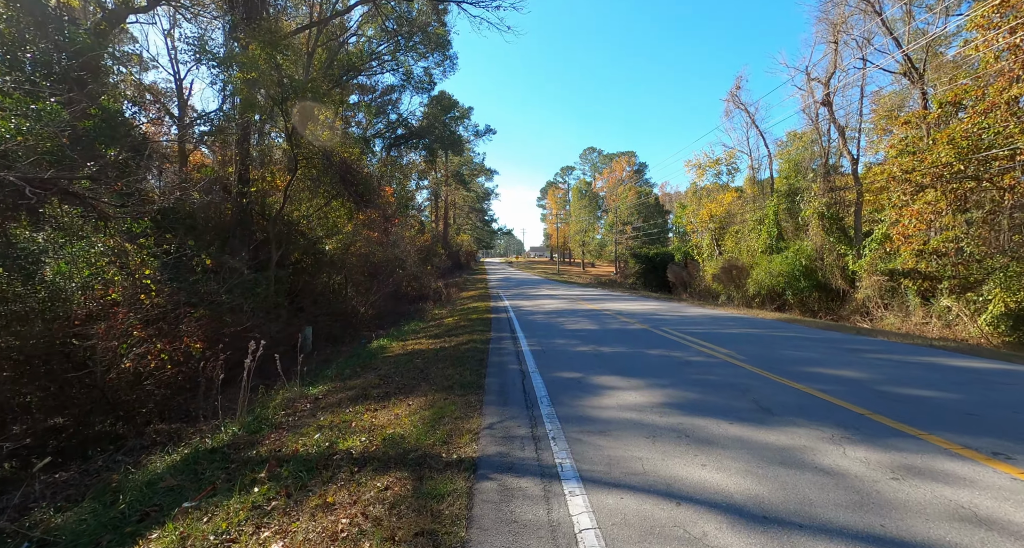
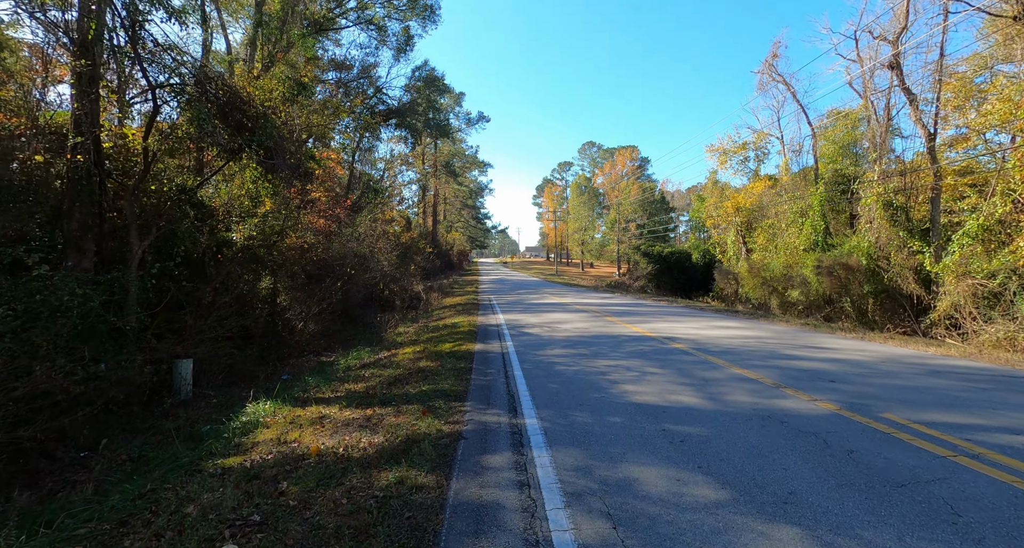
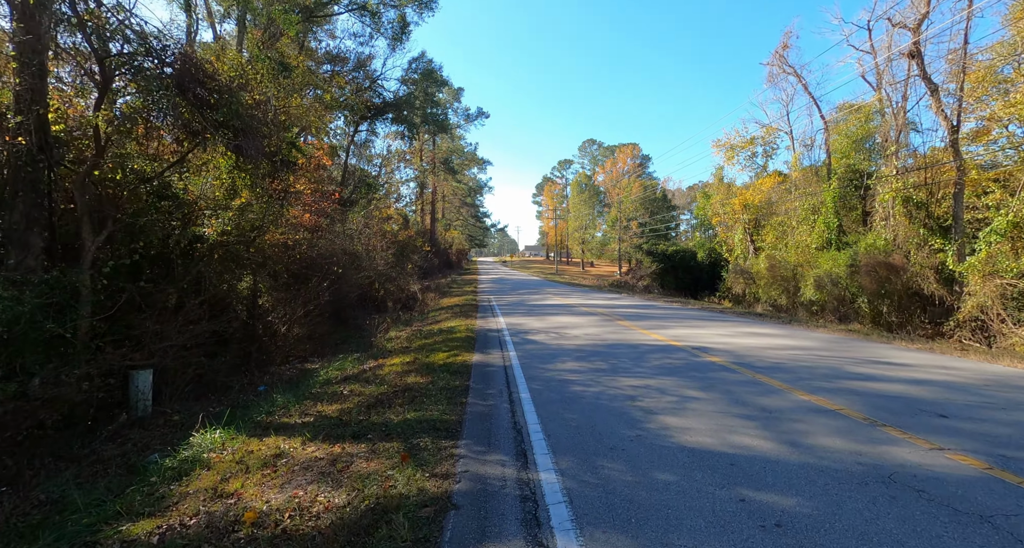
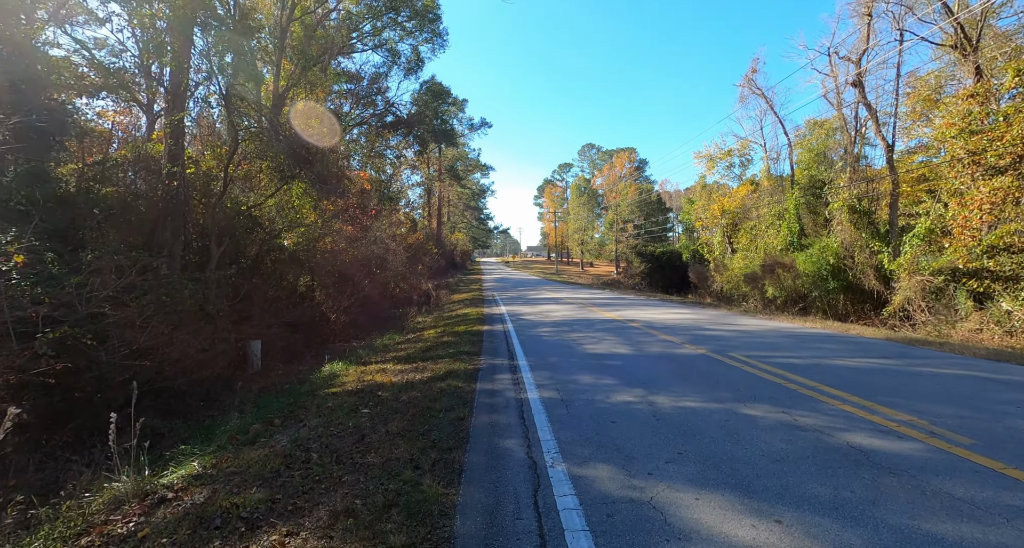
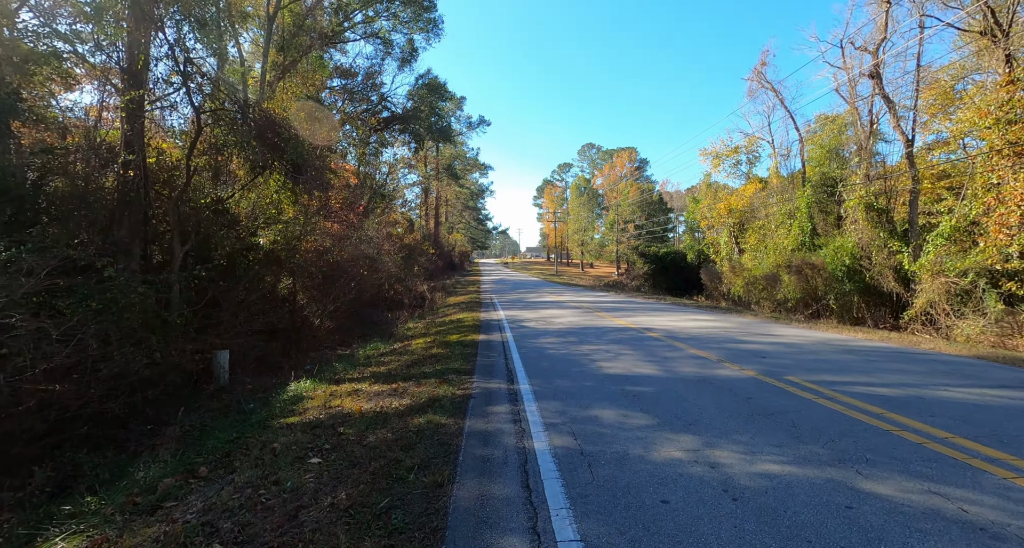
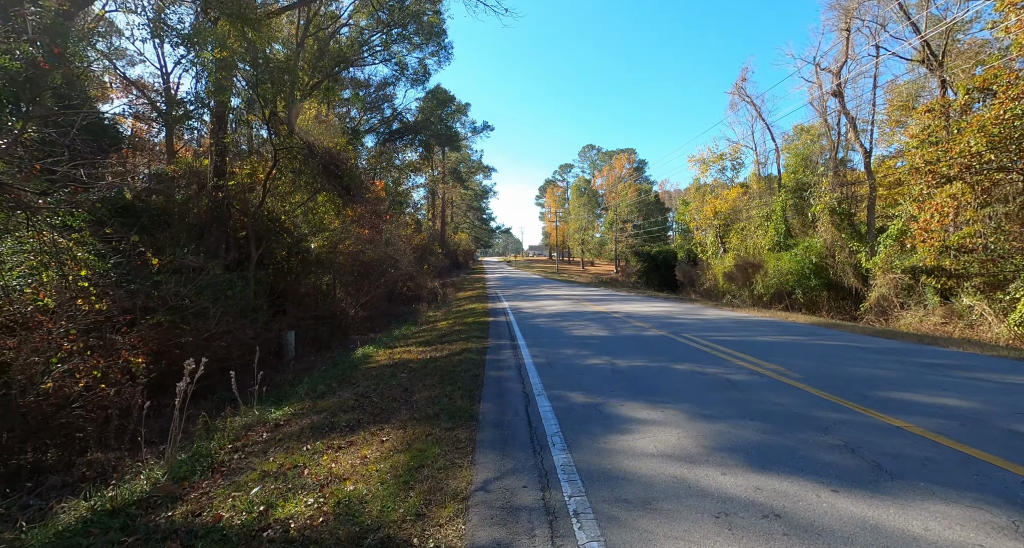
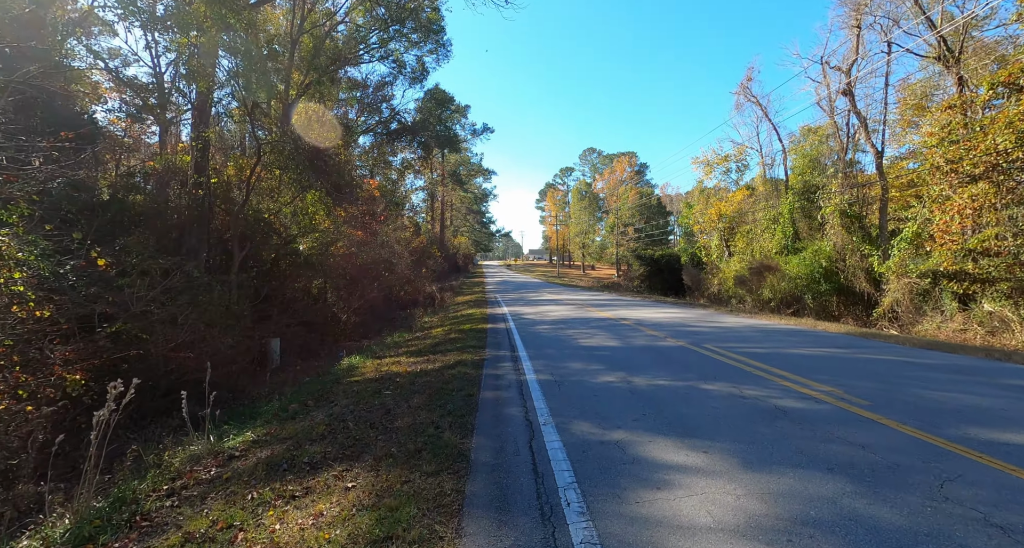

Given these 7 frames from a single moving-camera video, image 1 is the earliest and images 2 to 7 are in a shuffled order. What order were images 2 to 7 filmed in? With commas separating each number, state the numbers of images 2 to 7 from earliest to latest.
6, 7, 4, 5, 2, 3
